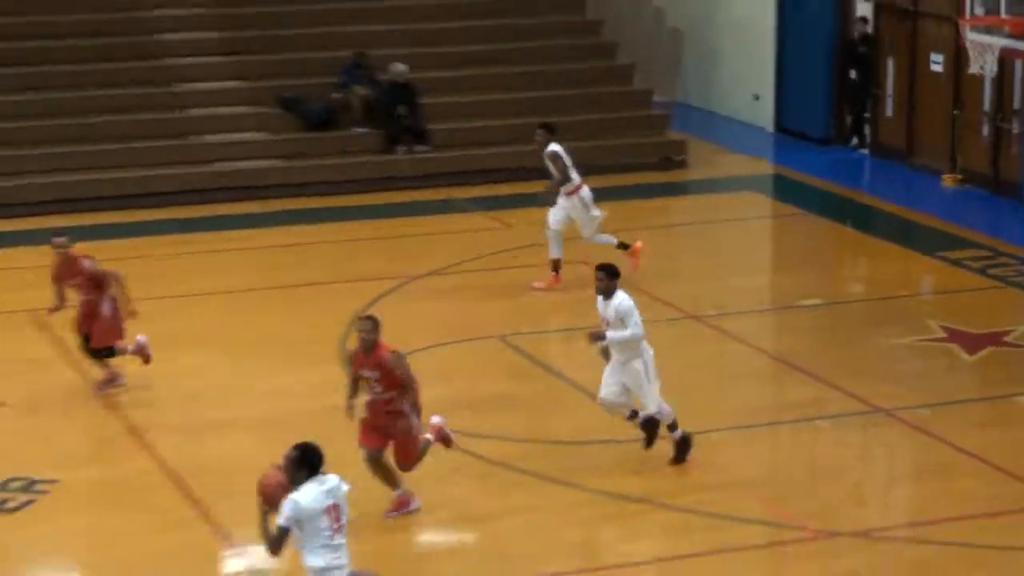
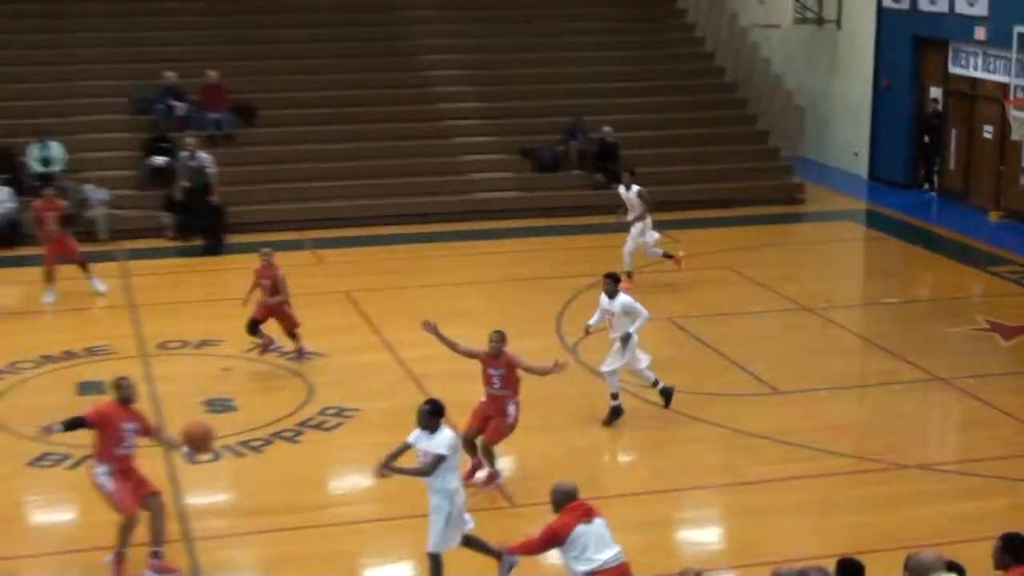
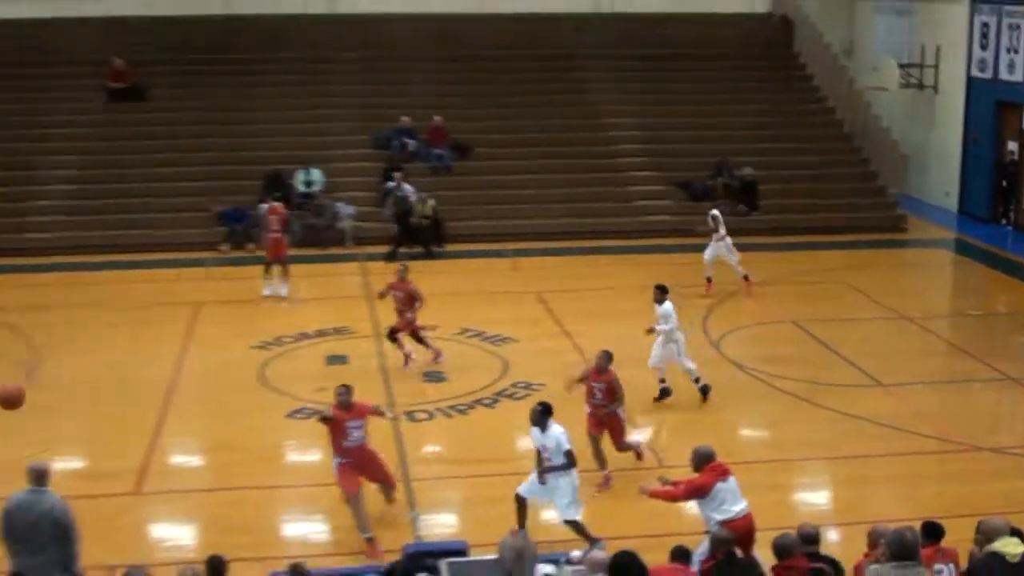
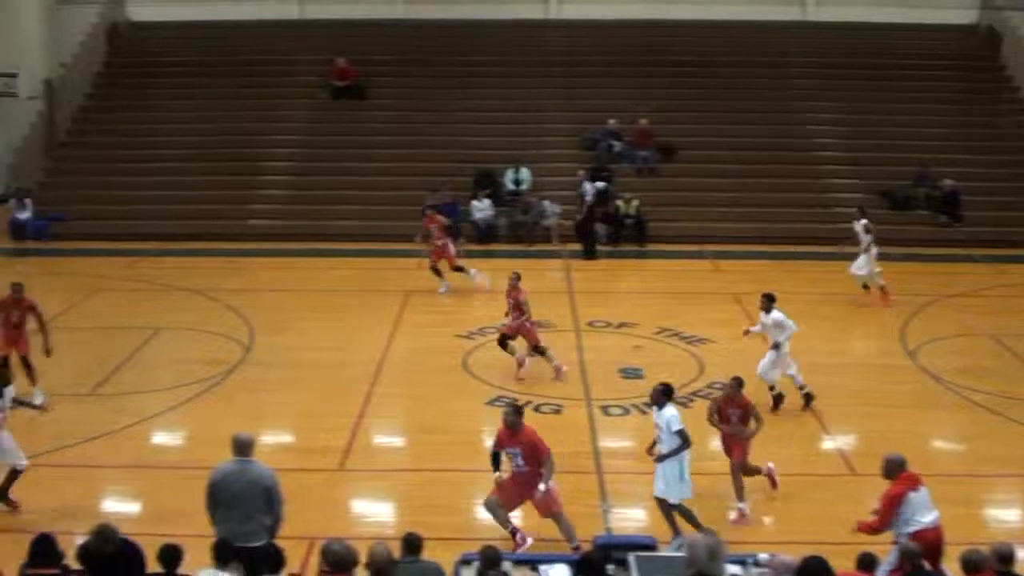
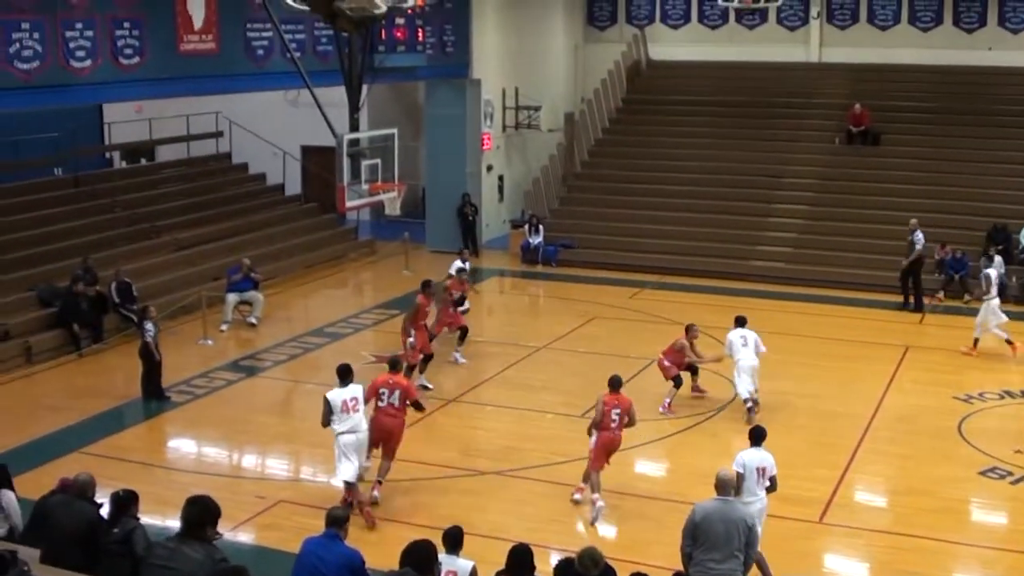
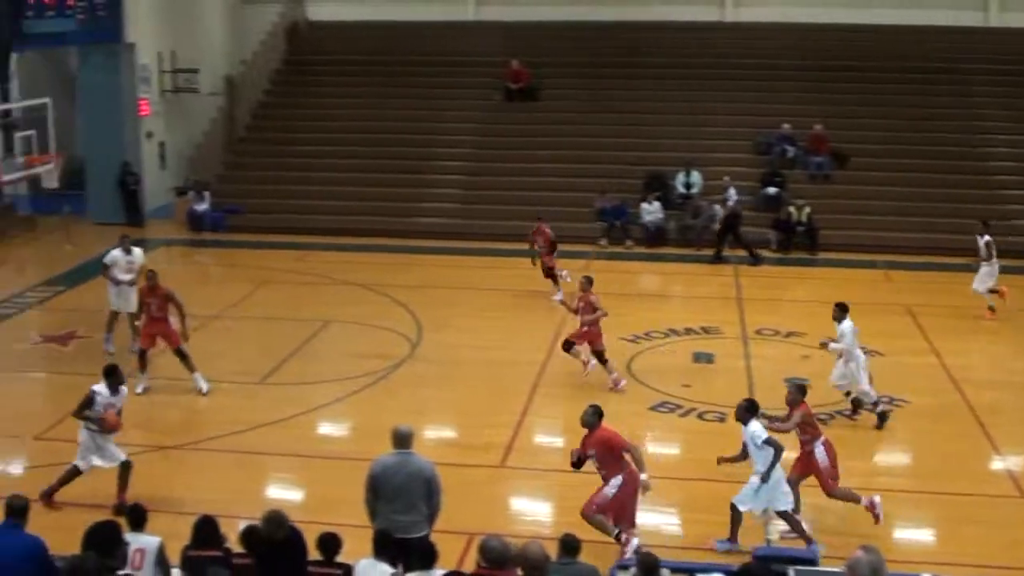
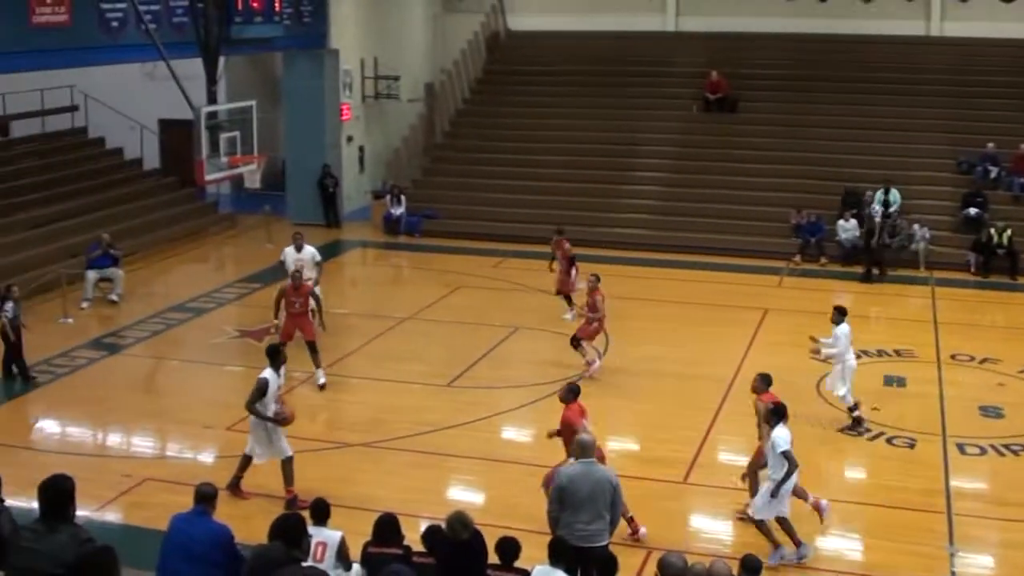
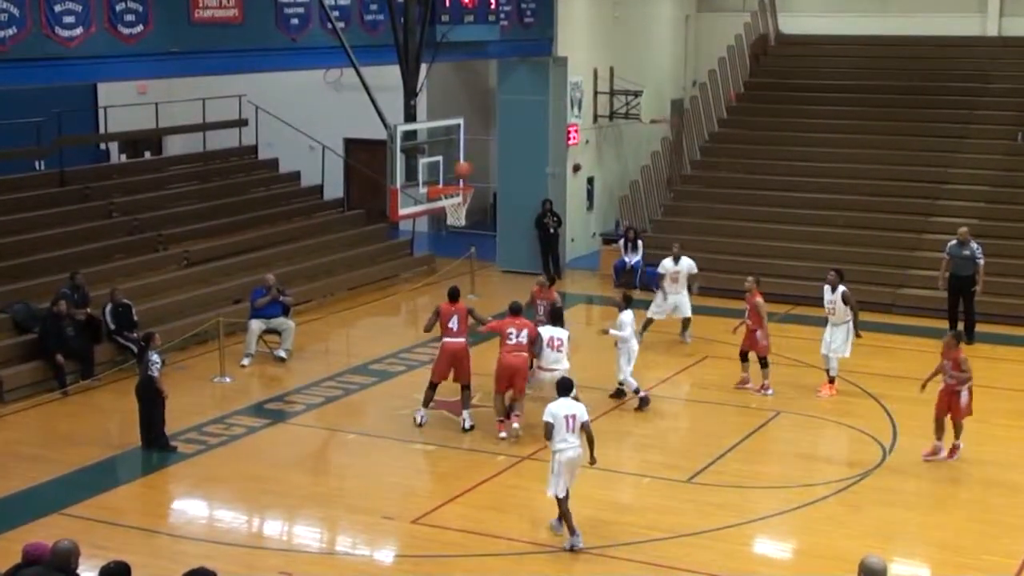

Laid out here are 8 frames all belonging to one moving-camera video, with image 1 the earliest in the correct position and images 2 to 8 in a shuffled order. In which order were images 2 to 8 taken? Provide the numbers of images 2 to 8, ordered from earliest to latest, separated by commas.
2, 3, 4, 6, 7, 5, 8
